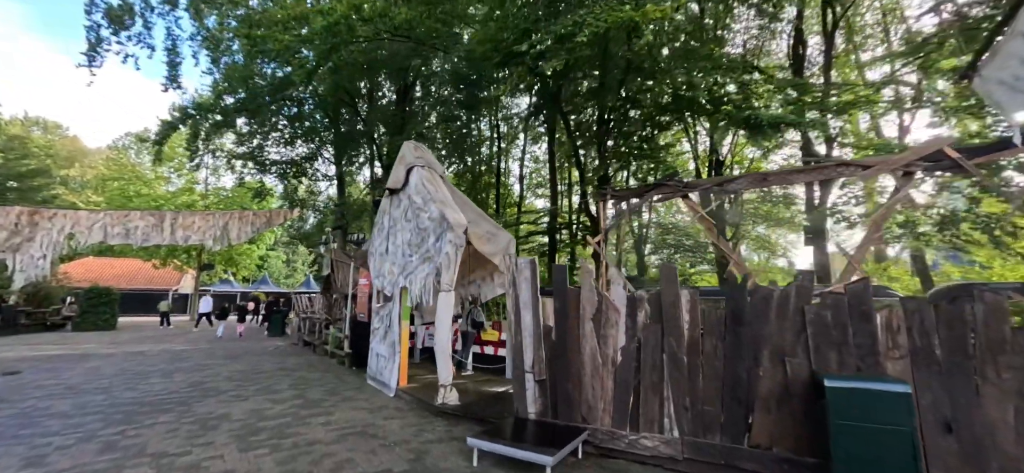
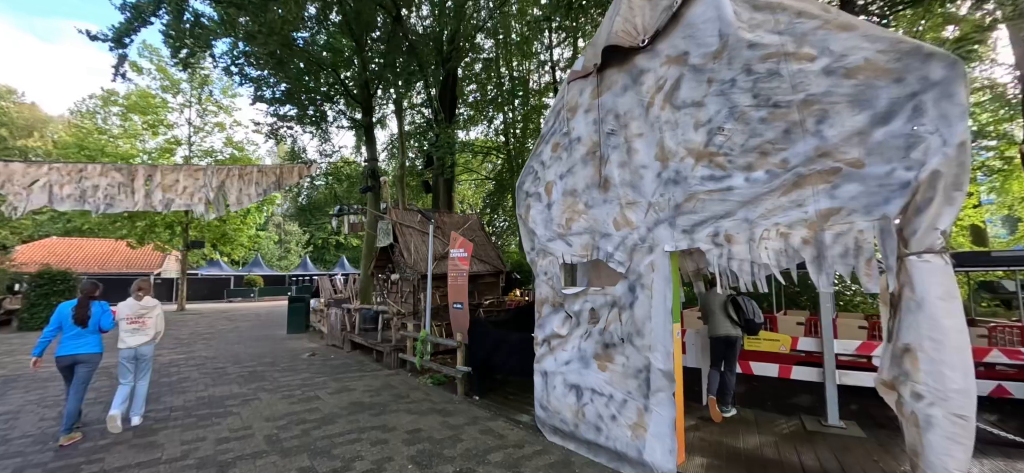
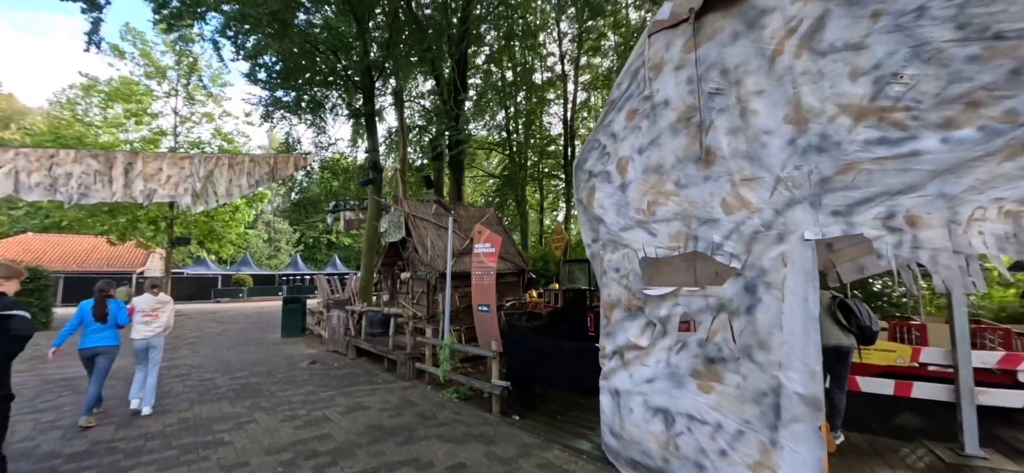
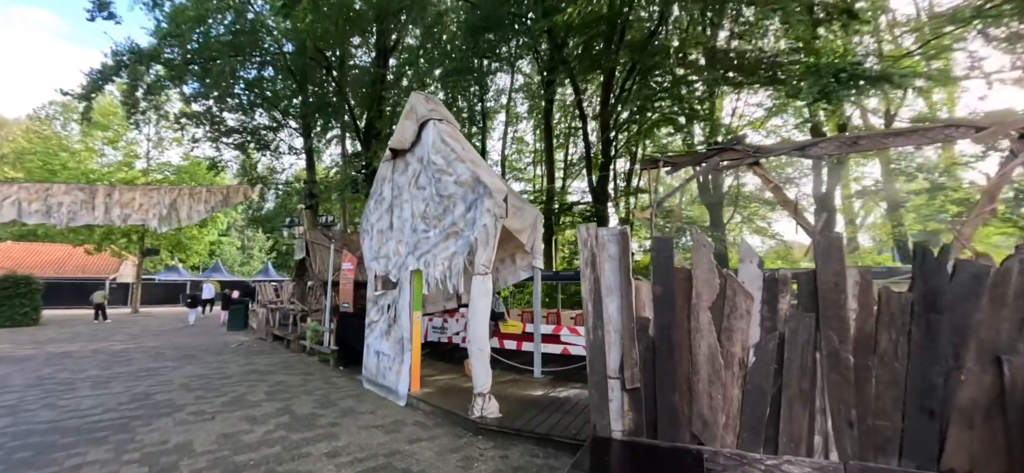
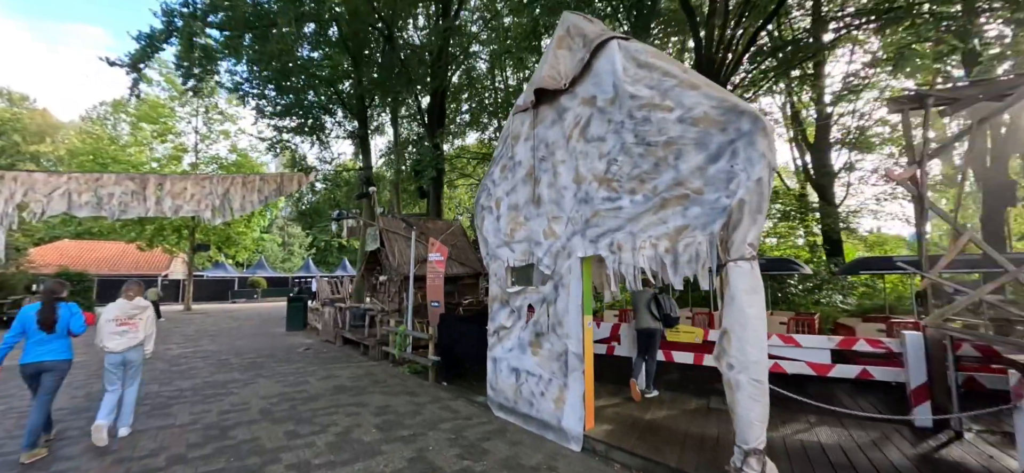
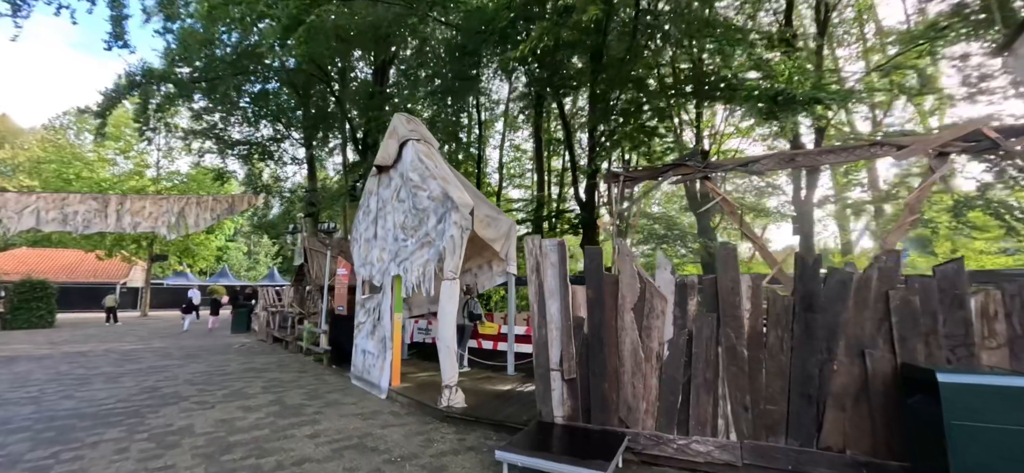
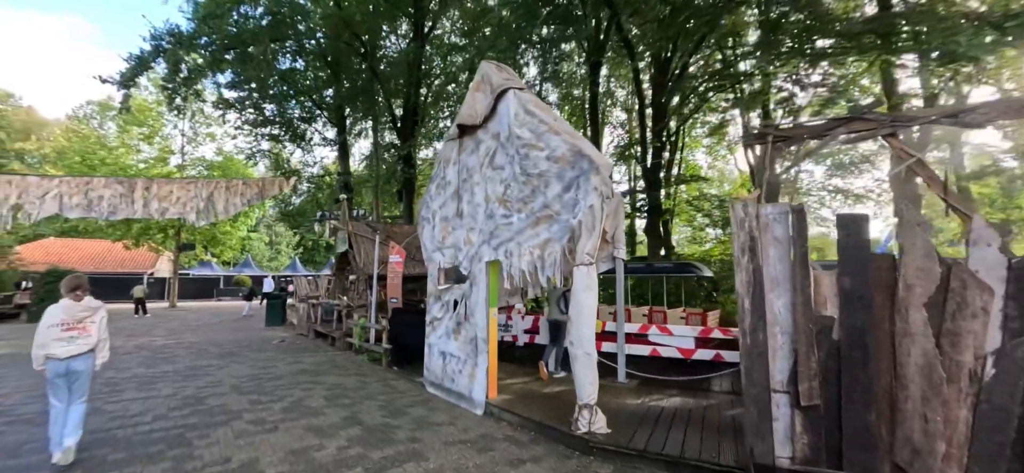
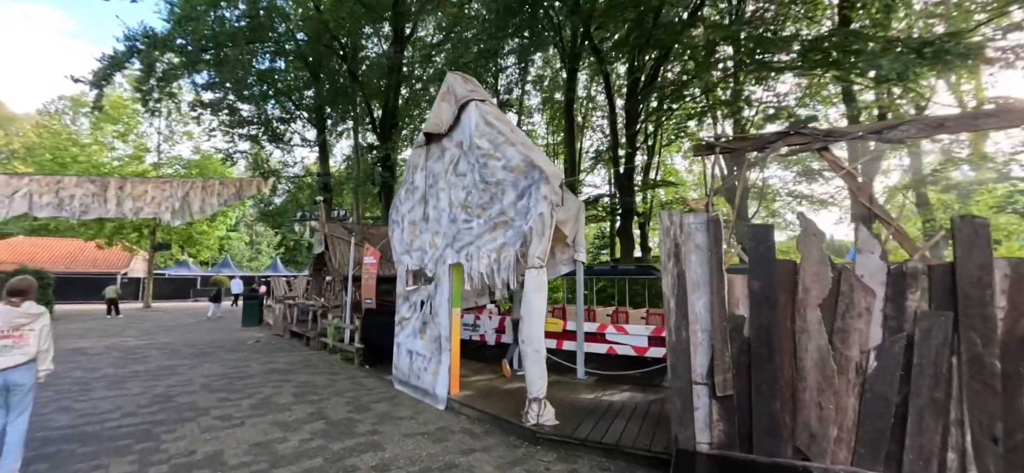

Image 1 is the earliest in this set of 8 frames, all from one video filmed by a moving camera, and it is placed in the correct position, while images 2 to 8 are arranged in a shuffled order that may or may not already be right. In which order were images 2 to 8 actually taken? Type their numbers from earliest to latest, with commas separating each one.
6, 4, 8, 7, 5, 2, 3
